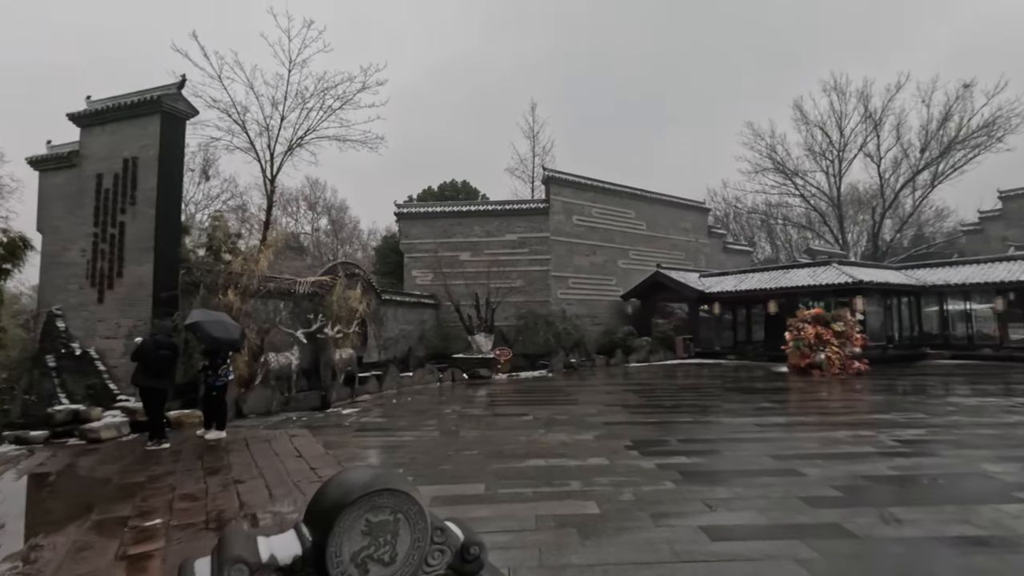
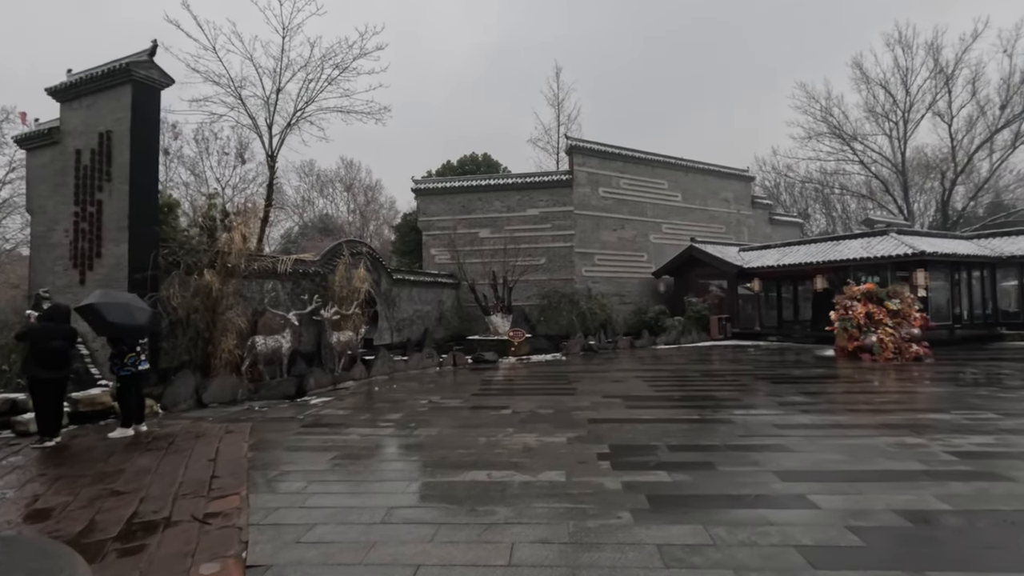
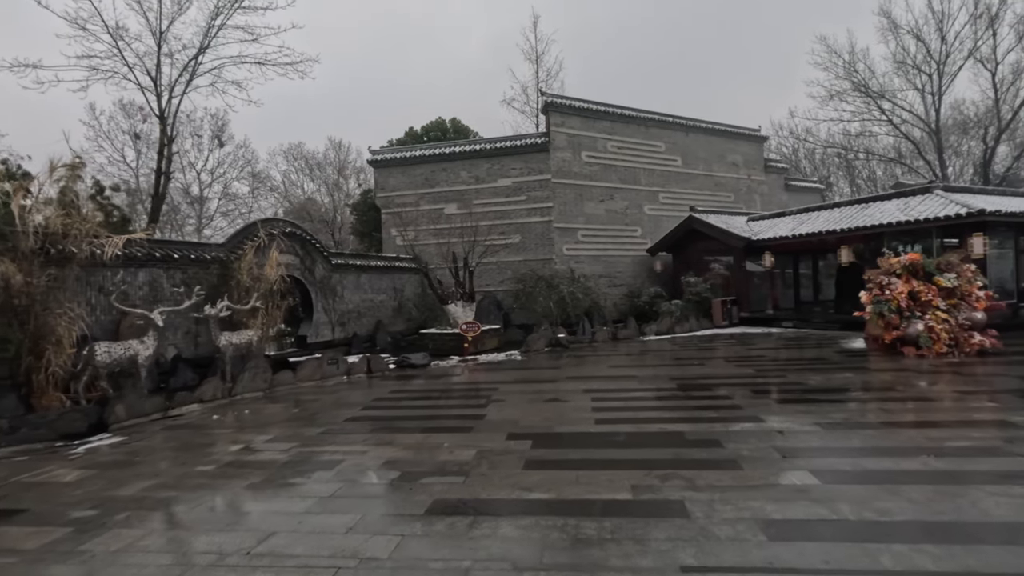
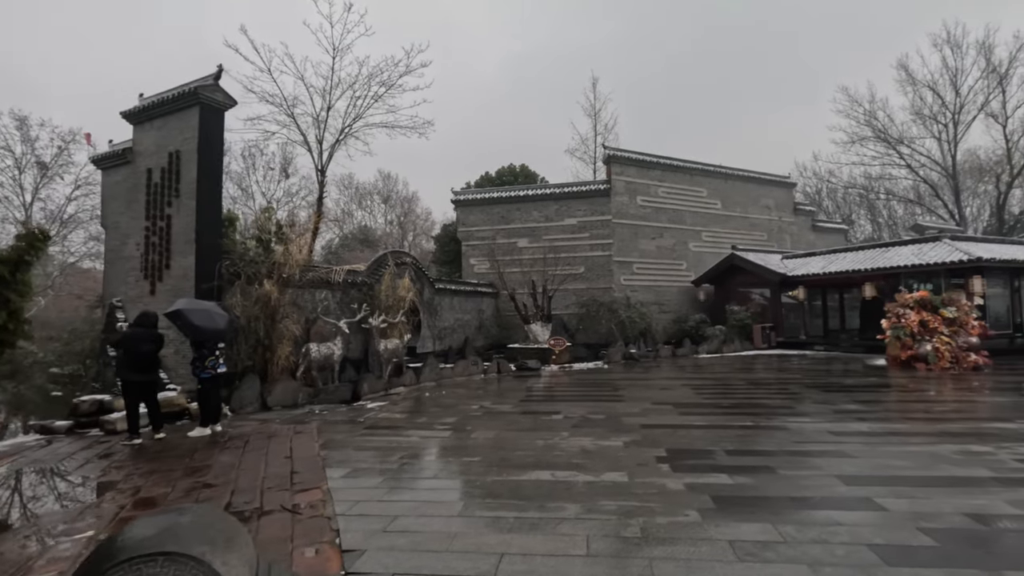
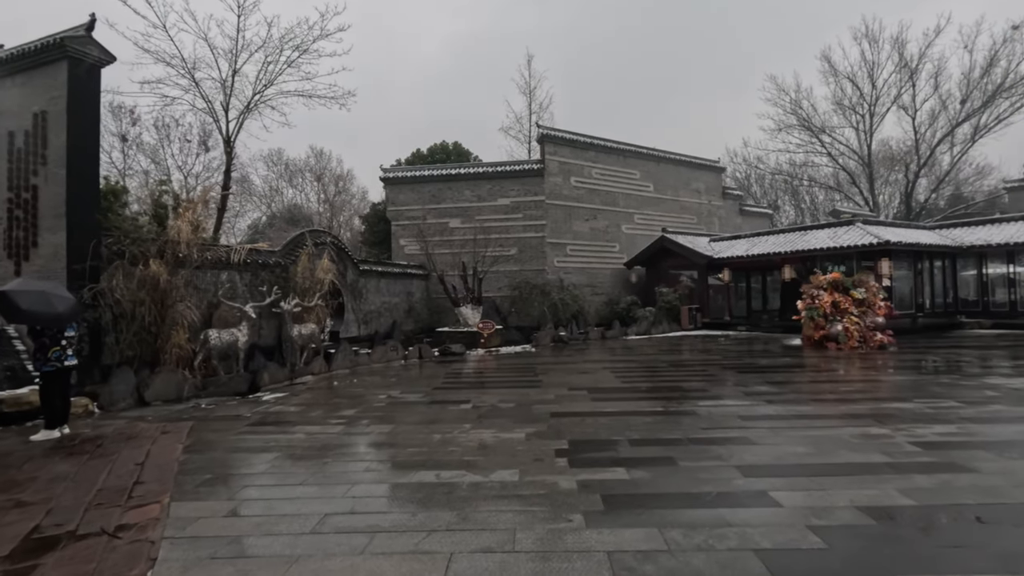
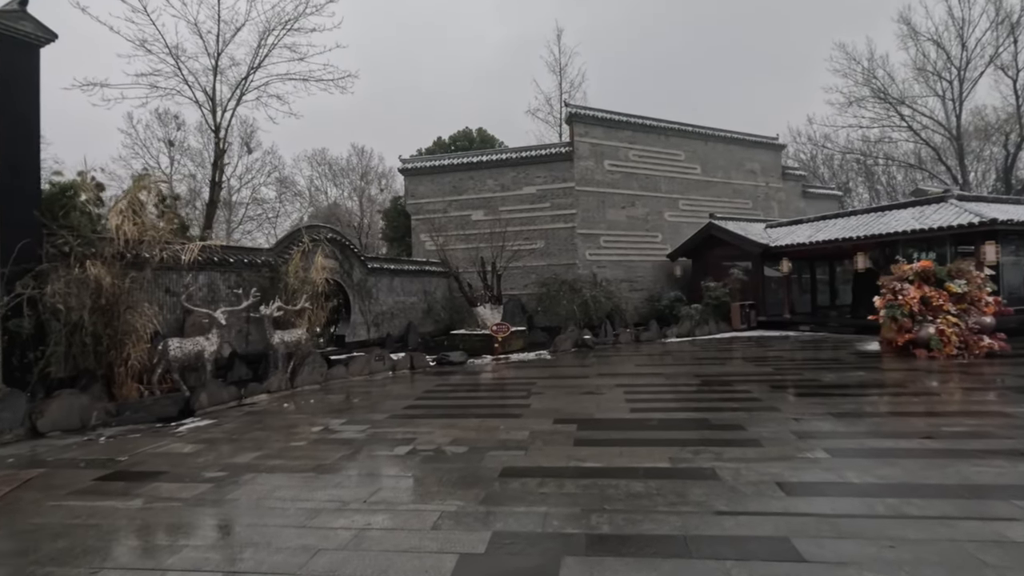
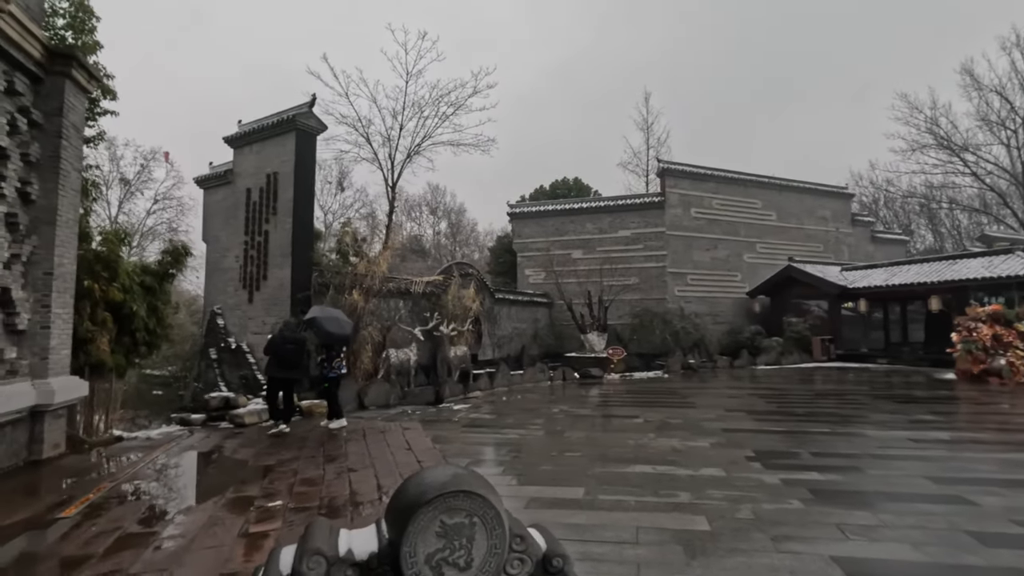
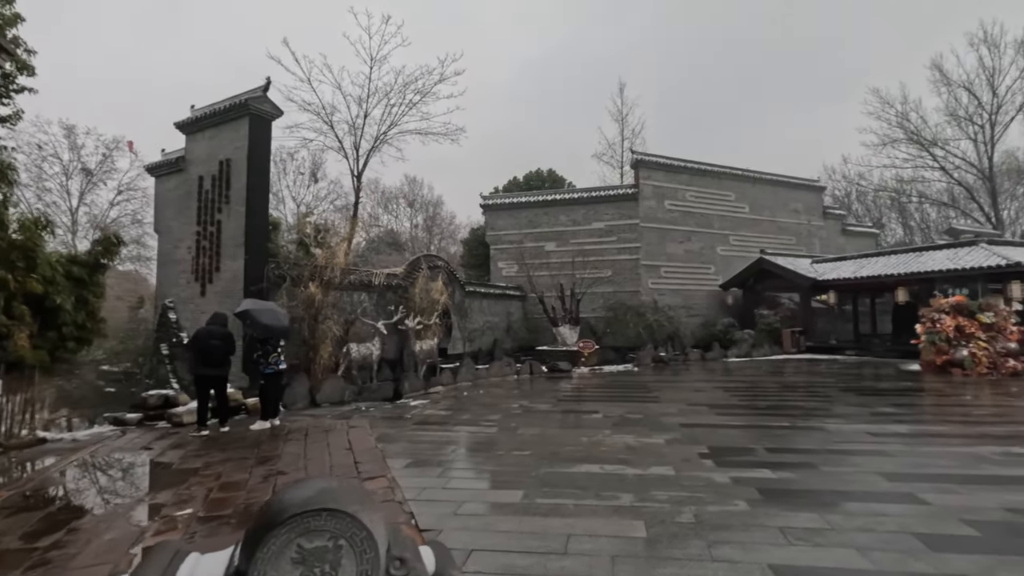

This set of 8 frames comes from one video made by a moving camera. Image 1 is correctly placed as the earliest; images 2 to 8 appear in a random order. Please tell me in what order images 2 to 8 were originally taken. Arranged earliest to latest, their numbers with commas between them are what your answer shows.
7, 8, 4, 2, 5, 6, 3
